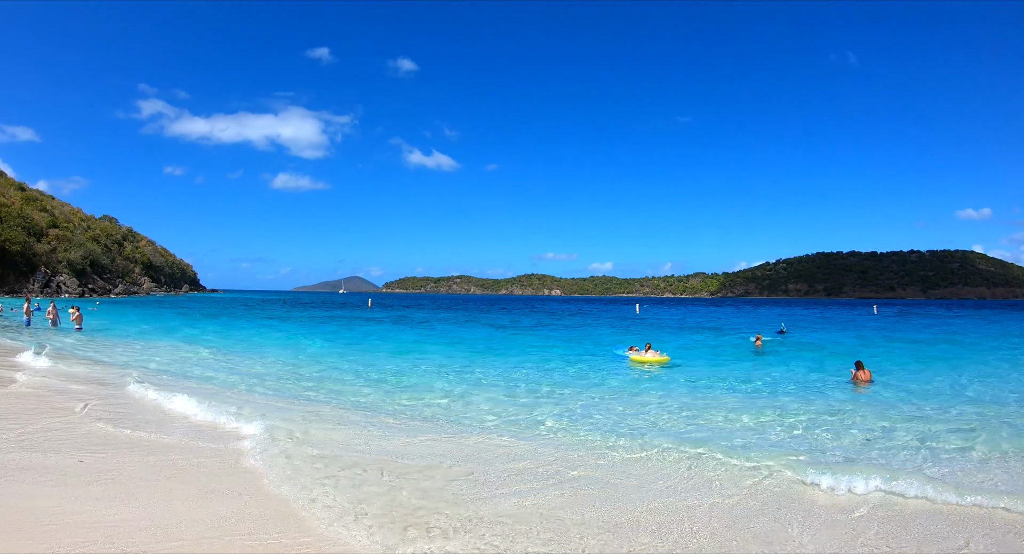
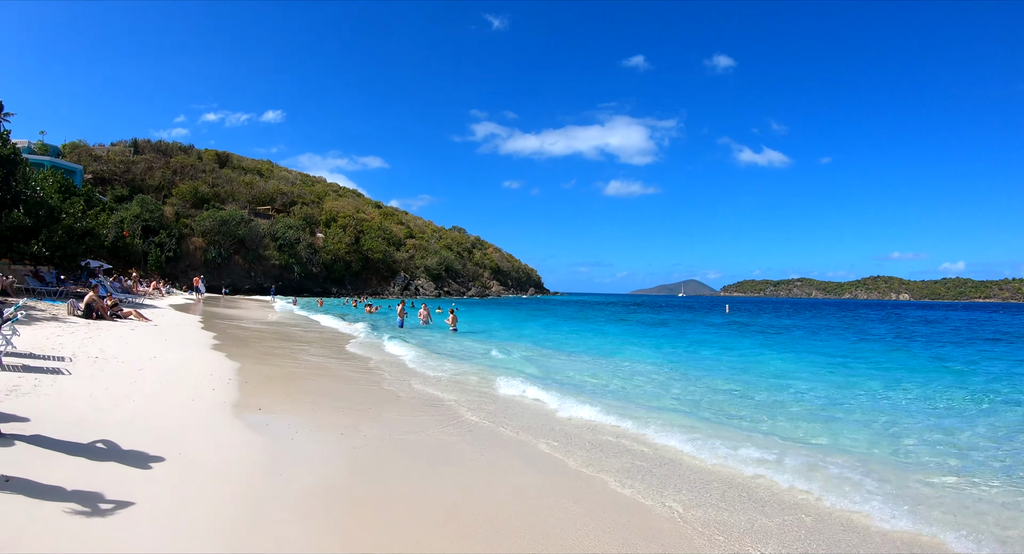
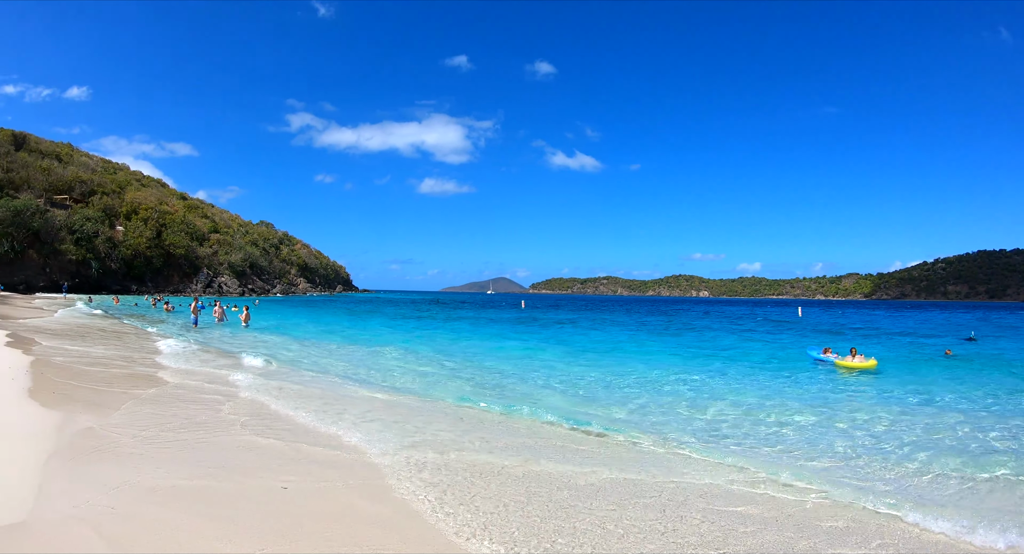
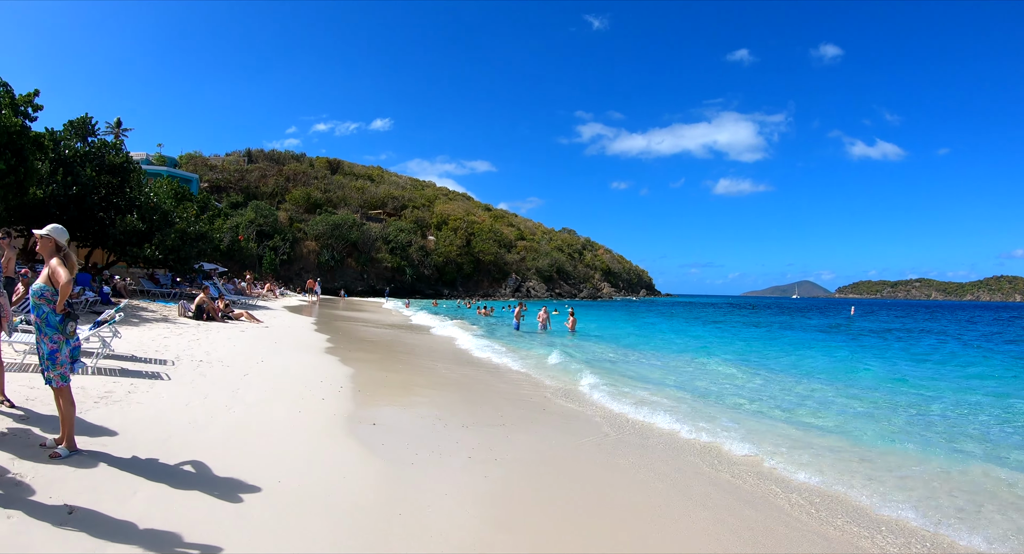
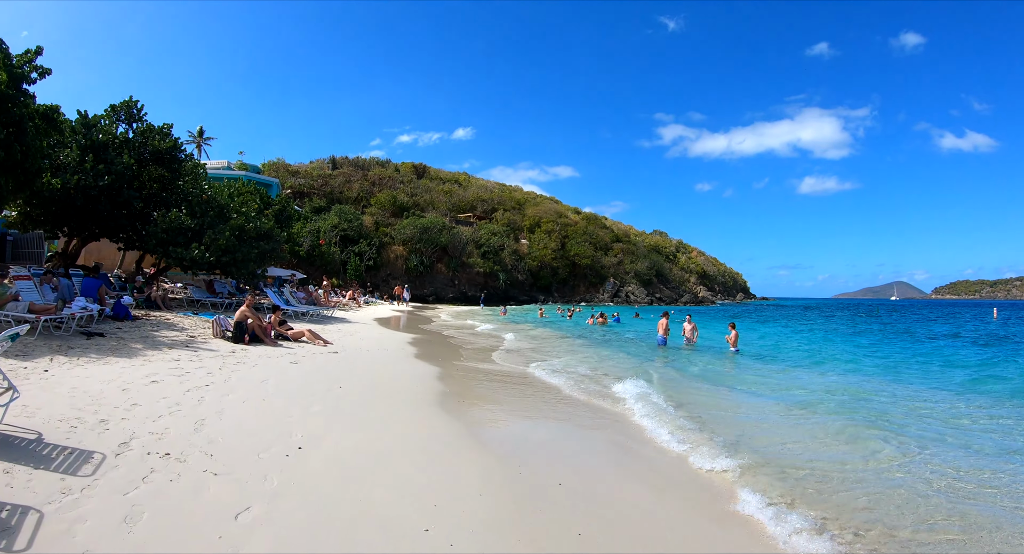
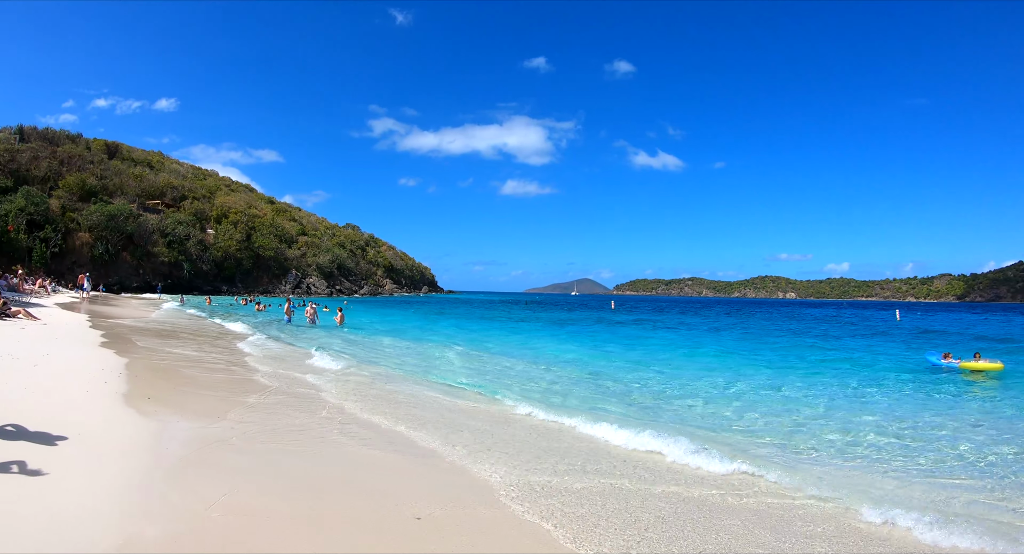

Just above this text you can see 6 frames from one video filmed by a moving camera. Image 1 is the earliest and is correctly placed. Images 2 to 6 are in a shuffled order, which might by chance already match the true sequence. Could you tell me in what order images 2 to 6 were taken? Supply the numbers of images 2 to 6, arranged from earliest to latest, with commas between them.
3, 6, 2, 4, 5
